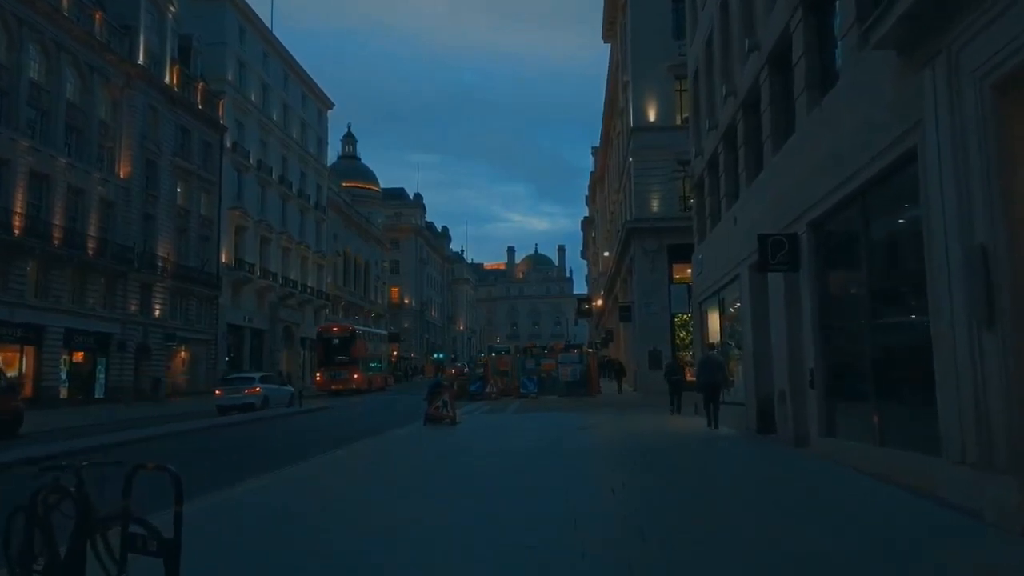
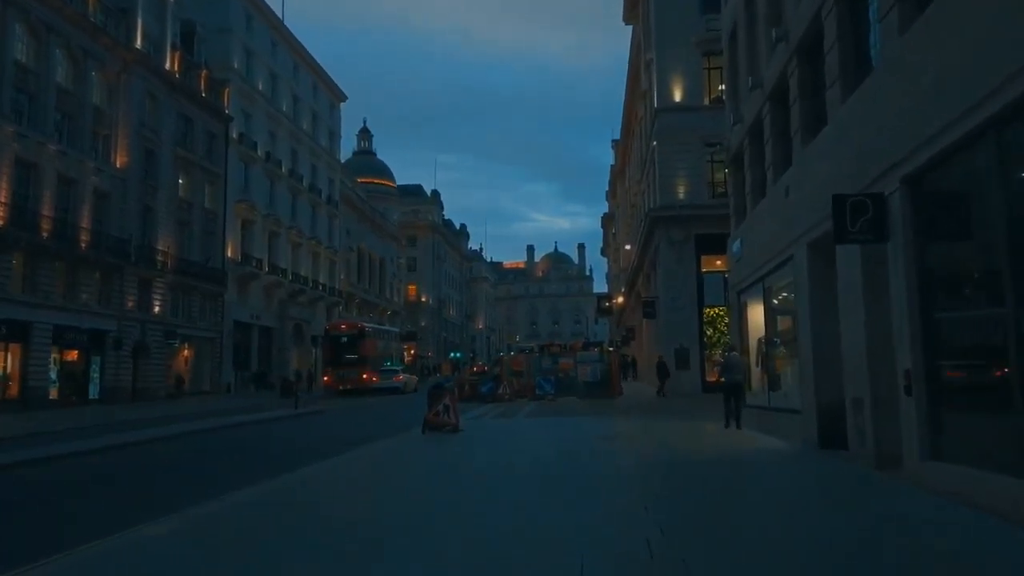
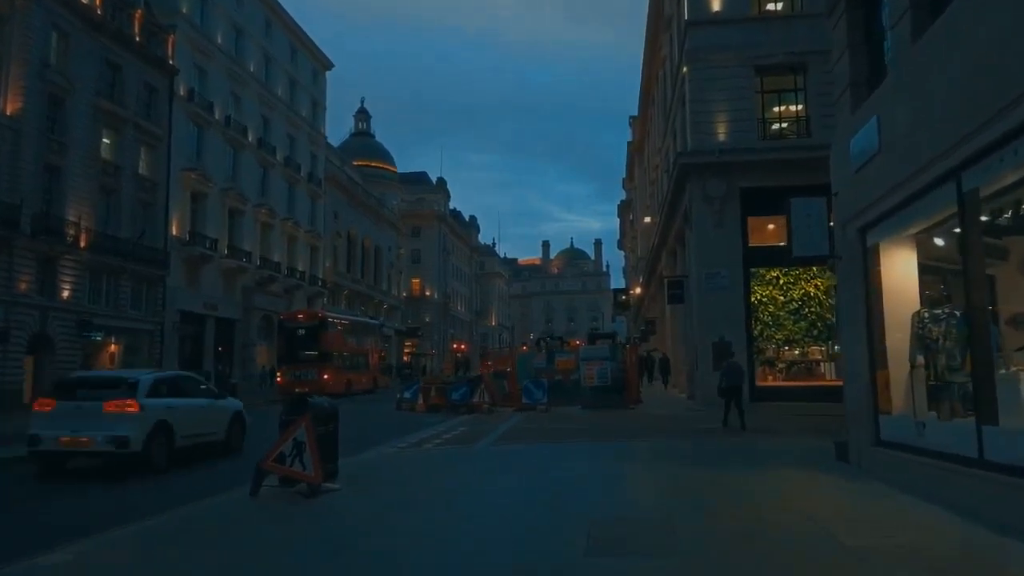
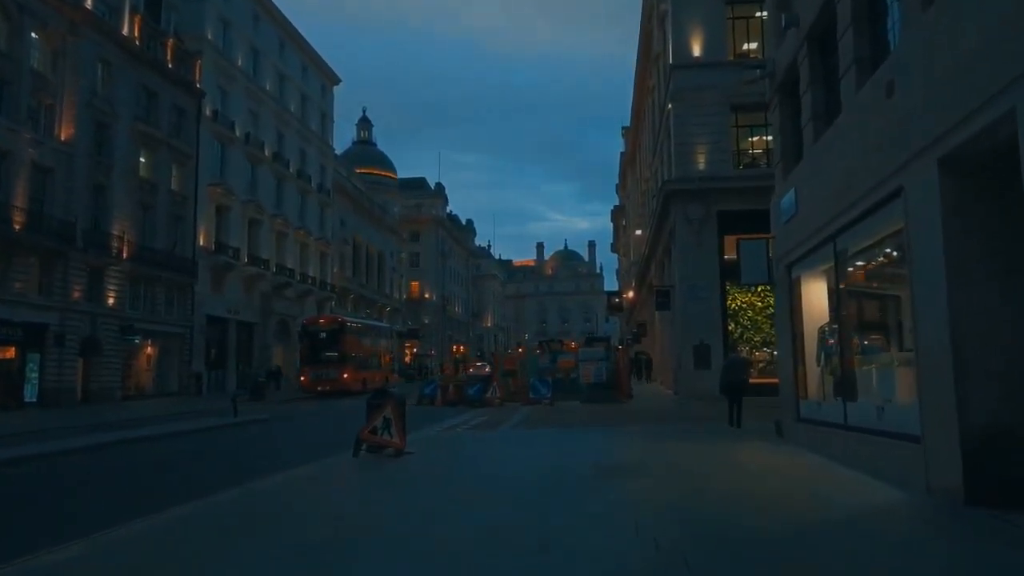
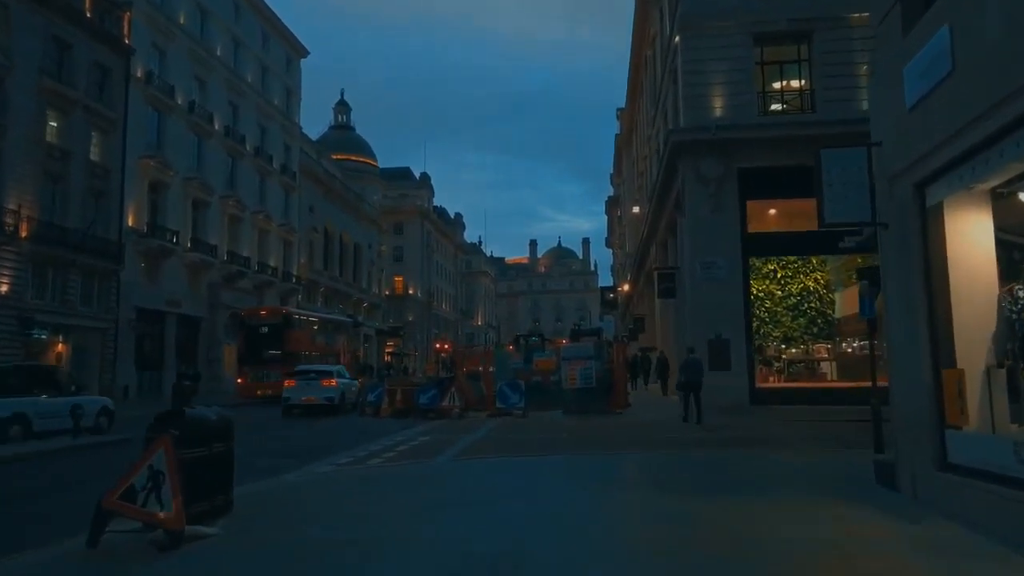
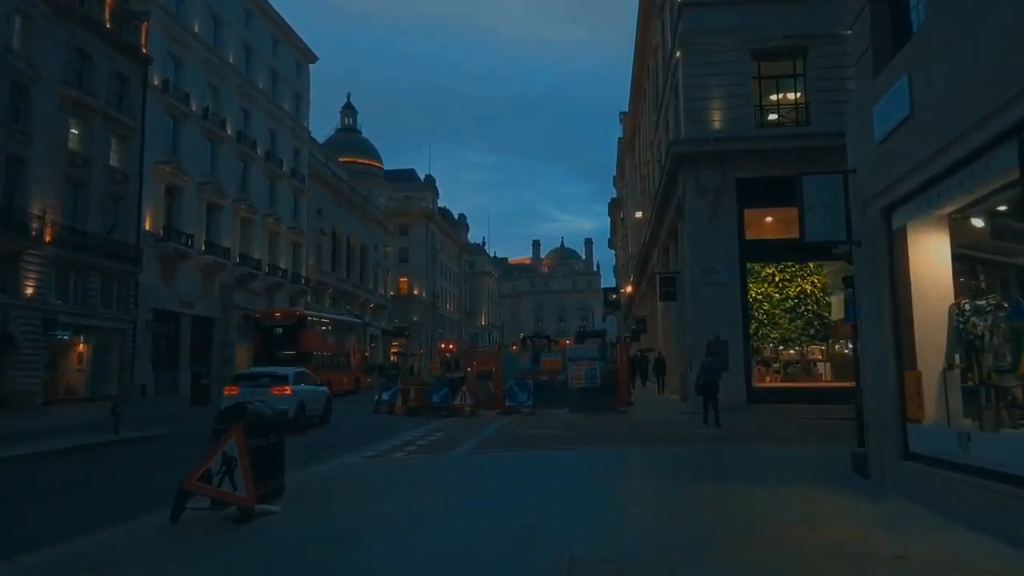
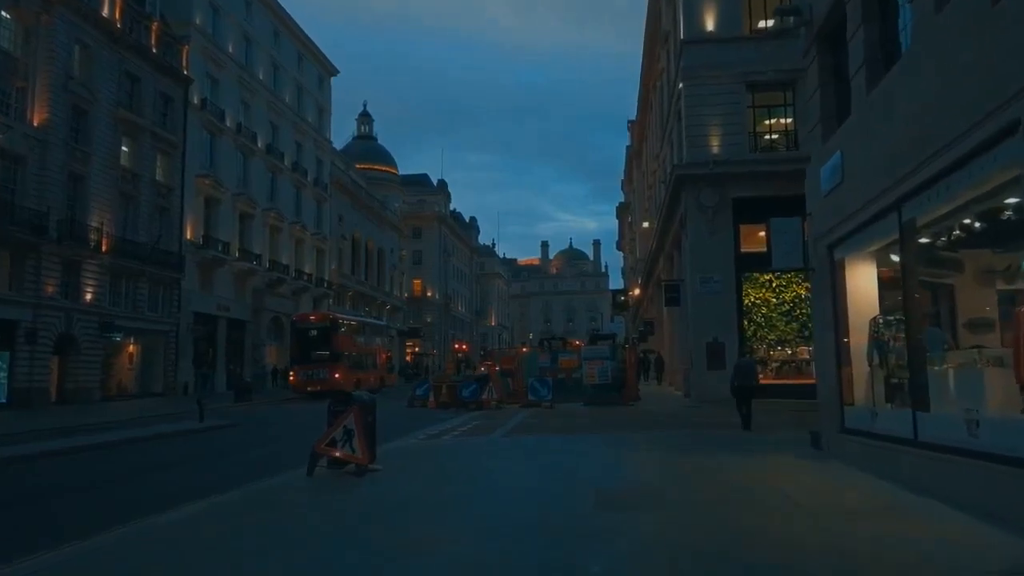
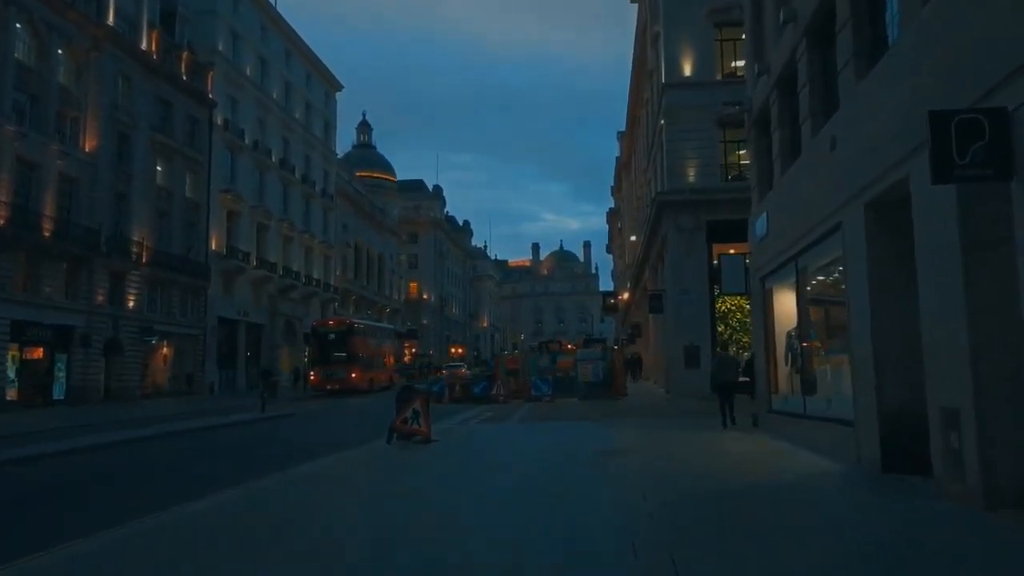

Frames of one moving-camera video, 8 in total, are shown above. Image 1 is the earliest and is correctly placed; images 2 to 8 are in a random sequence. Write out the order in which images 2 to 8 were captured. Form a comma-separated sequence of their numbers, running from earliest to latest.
2, 8, 4, 7, 3, 6, 5
